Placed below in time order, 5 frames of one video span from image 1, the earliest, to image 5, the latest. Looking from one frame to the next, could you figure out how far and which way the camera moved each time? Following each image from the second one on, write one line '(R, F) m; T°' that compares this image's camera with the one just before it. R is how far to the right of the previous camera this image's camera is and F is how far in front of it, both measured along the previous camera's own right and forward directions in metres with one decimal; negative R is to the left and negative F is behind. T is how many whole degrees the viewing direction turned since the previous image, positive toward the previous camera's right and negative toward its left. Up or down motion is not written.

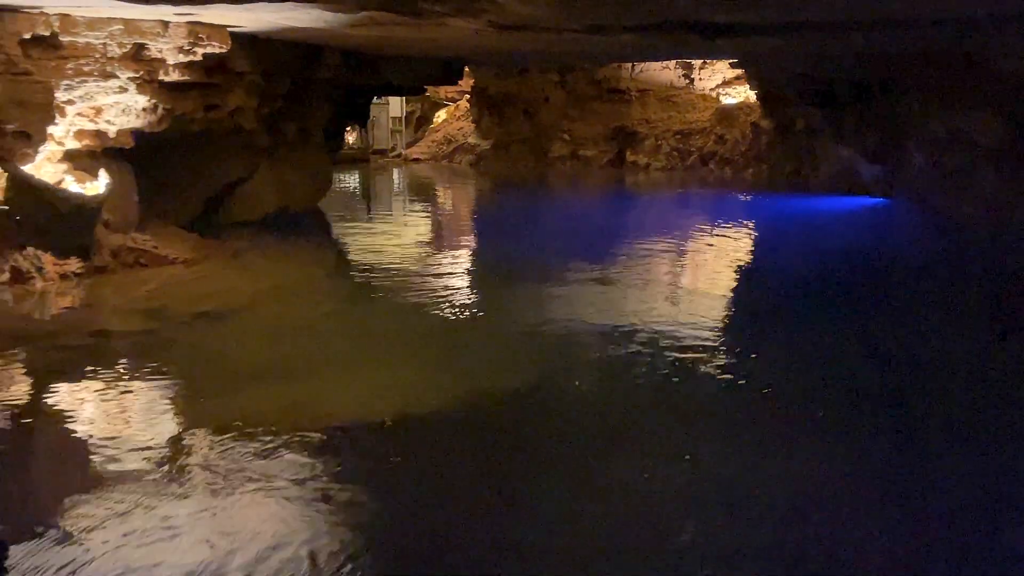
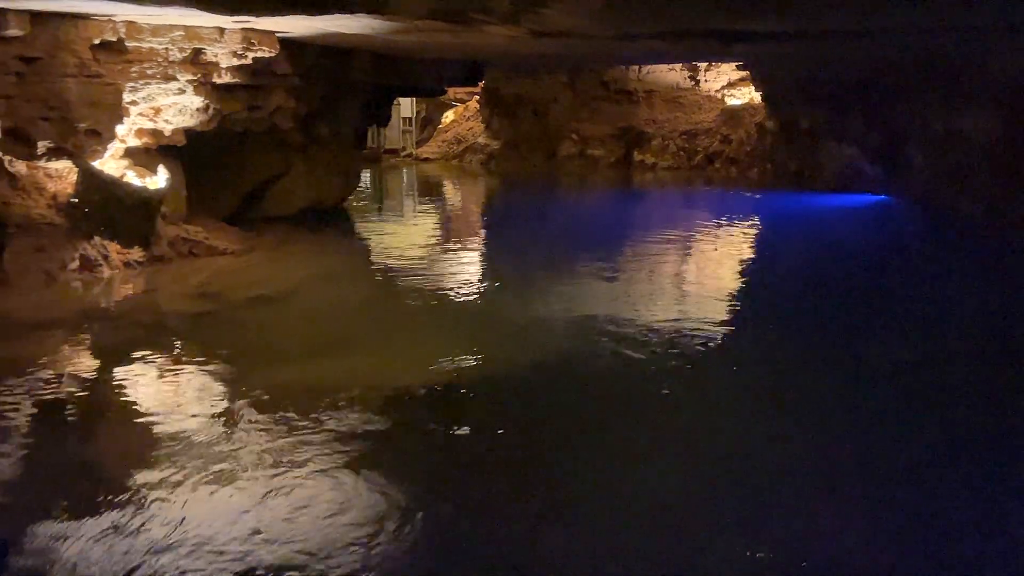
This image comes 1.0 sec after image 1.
(-0.2, -0.4) m; 0°
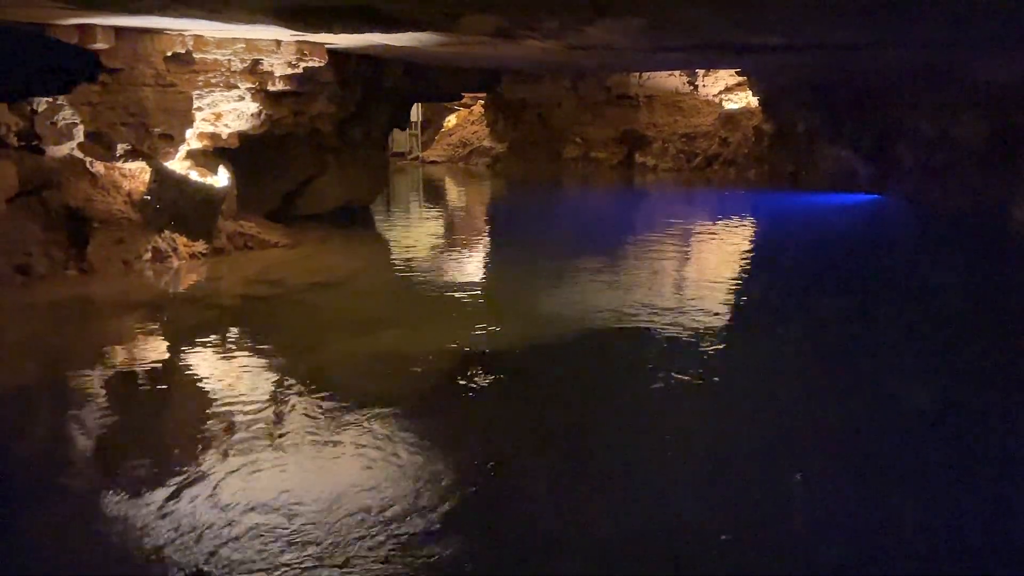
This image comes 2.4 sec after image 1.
(-0.3, -0.5) m; +1°
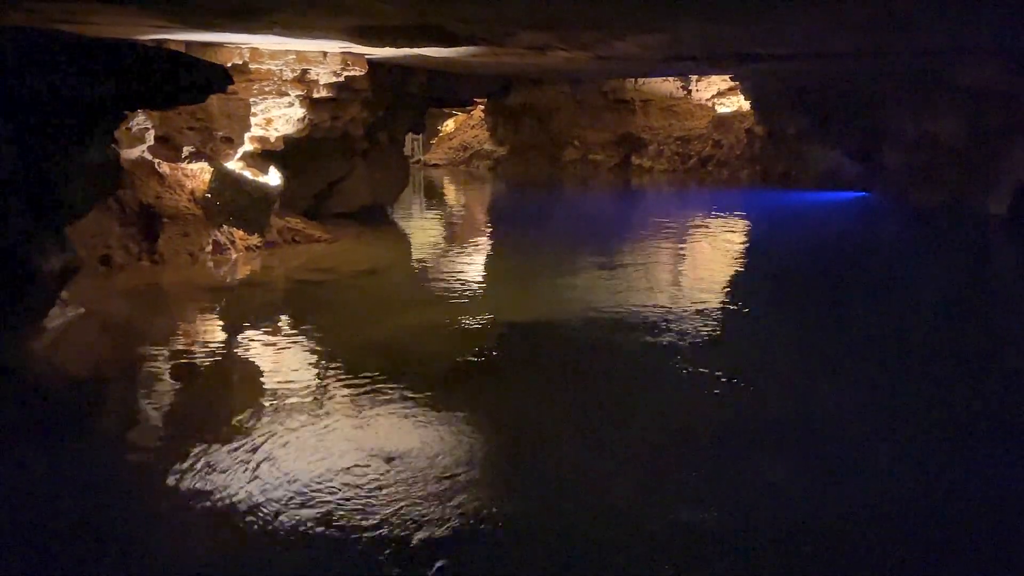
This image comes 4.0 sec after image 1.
(-0.3, -0.6) m; +1°
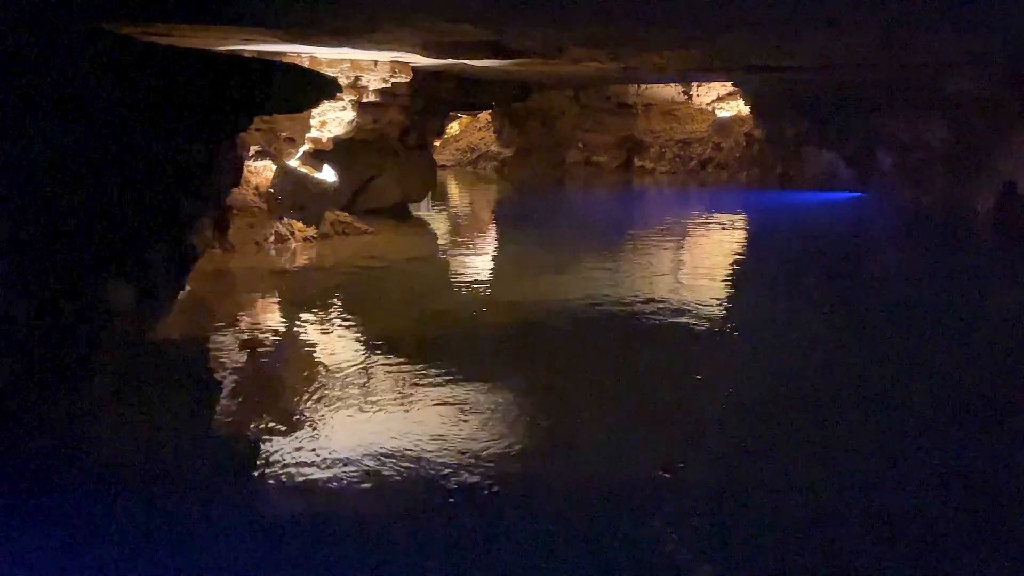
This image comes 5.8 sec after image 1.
(-0.4, -0.7) m; +1°
